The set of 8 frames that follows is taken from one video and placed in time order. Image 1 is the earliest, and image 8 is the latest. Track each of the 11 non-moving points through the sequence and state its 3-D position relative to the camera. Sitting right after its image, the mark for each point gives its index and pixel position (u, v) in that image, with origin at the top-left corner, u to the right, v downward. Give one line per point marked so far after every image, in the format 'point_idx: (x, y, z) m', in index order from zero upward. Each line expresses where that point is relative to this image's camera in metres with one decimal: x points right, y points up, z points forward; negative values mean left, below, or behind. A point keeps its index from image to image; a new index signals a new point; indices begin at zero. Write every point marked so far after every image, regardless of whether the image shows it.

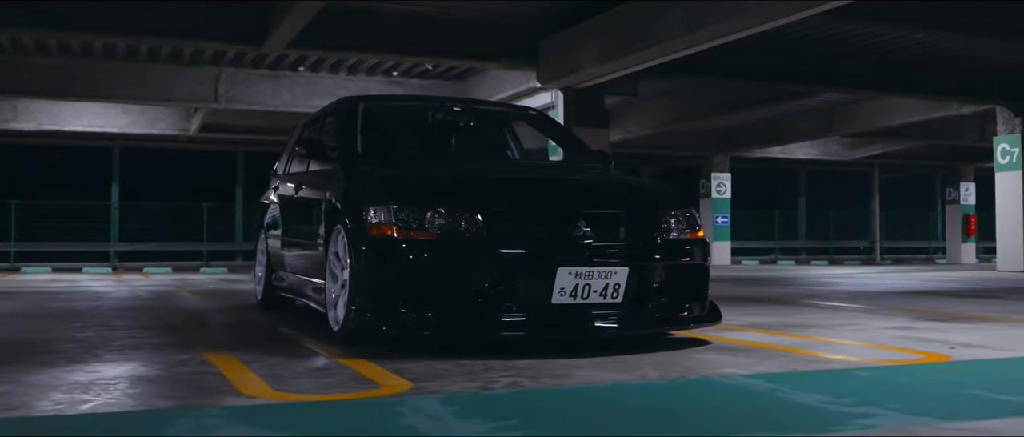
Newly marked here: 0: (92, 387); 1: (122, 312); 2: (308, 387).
0: (-1.6, -0.6, +3.9) m
1: (-3.1, -0.7, +8.1) m
2: (-0.8, -0.6, +3.9) m
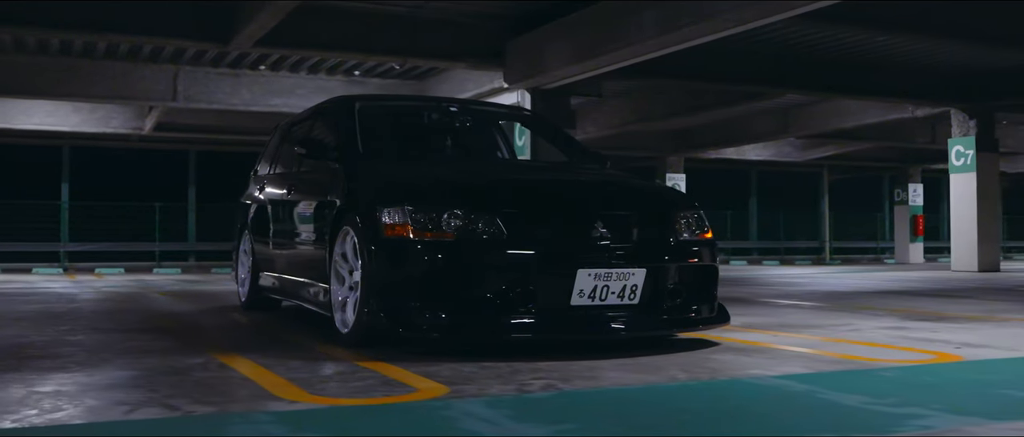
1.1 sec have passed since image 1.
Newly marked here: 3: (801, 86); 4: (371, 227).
0: (-1.5, -0.6, +3.8) m
1: (-3.2, -0.7, +7.9) m
2: (-0.7, -0.6, +3.8) m
3: (+4.8, +2.2, +16.8) m
4: (-0.7, 0.0, +5.1) m
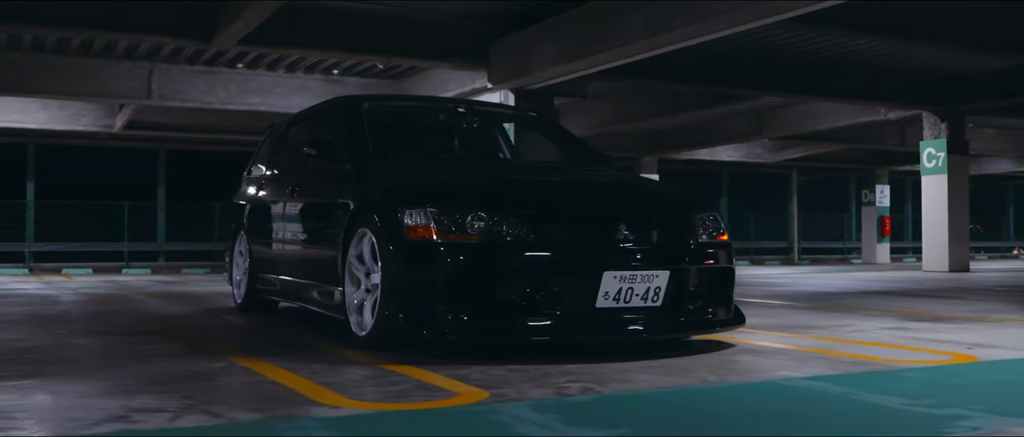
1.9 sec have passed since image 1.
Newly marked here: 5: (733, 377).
0: (-1.3, -0.6, +3.7) m
1: (-3.2, -0.7, +7.7) m
2: (-0.5, -0.7, +3.8) m
3: (+4.4, +2.2, +17.0) m
4: (-0.6, 0.0, +5.0) m
5: (+0.9, -0.7, +4.2) m
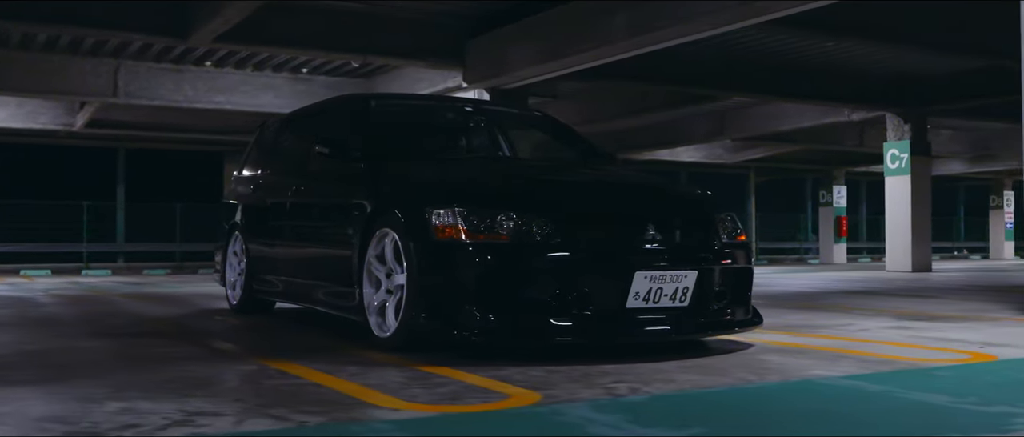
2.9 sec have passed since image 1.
0: (-1.1, -0.6, +3.6) m
1: (-3.2, -0.7, +7.6) m
2: (-0.3, -0.7, +3.8) m
3: (+4.0, +2.2, +17.2) m
4: (-0.5, 0.0, +5.0) m
5: (+1.1, -0.7, +4.2) m
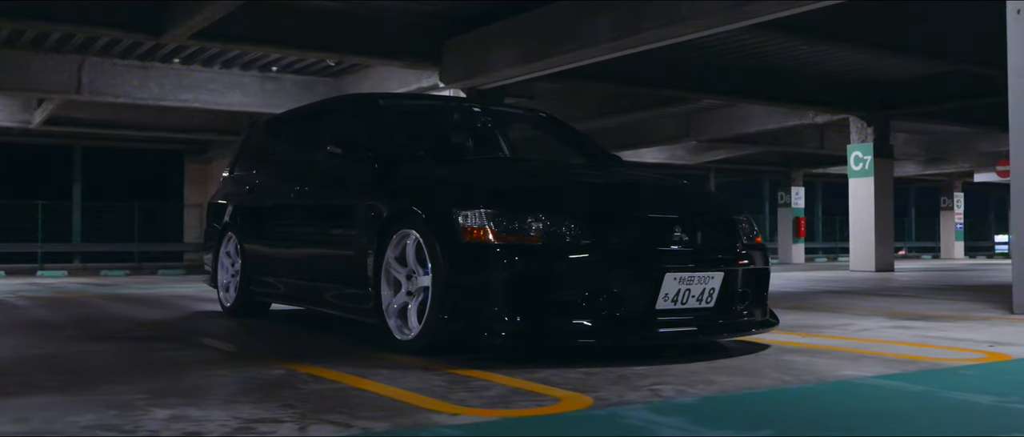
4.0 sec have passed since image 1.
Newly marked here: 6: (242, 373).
0: (-0.9, -0.6, +3.5) m
1: (-3.2, -0.8, +7.4) m
2: (-0.1, -0.7, +3.7) m
3: (+3.5, +2.2, +17.3) m
4: (-0.3, -0.1, +4.9) m
5: (+1.2, -0.7, +4.2) m
6: (-1.2, -0.7, +4.3) m
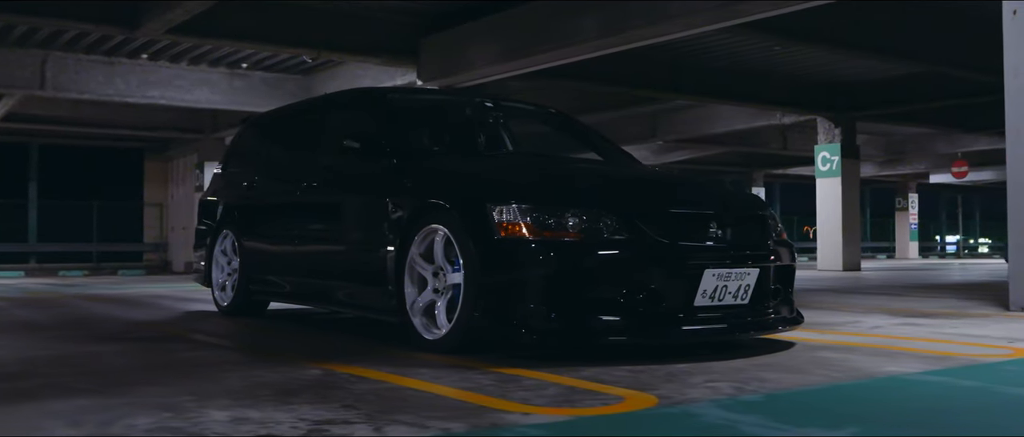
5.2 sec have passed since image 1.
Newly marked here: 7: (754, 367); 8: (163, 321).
0: (-0.7, -0.6, +3.4) m
1: (-3.2, -0.7, +7.1) m
2: (+0.1, -0.6, +3.6) m
3: (+3.1, +2.2, +17.4) m
4: (-0.2, 0.0, +4.8) m
5: (+1.4, -0.6, +4.2) m
6: (-1.0, -0.6, +4.2) m
7: (+1.0, -0.7, +4.4) m
8: (-2.5, -0.7, +7.2) m
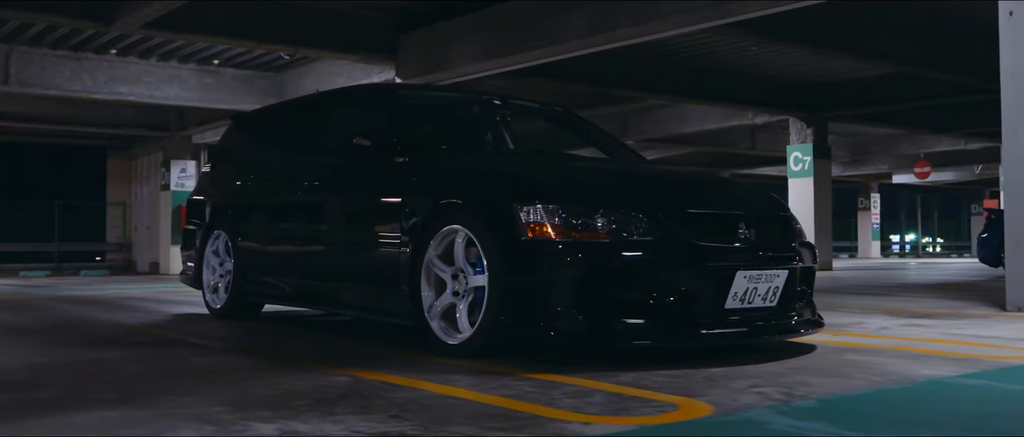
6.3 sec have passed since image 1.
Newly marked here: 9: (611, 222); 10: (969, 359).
0: (-0.5, -0.6, +3.2) m
1: (-3.1, -0.7, +6.9) m
2: (+0.2, -0.6, +3.5) m
3: (+2.7, +2.2, +17.4) m
4: (-0.1, 0.0, +4.7) m
5: (+1.6, -0.7, +4.1) m
6: (-0.8, -0.6, +4.0) m
7: (+1.2, -0.7, +4.3) m
8: (-2.5, -0.7, +7.0) m
9: (+0.4, 0.0, +4.6) m
10: (+2.1, -0.7, +4.7) m
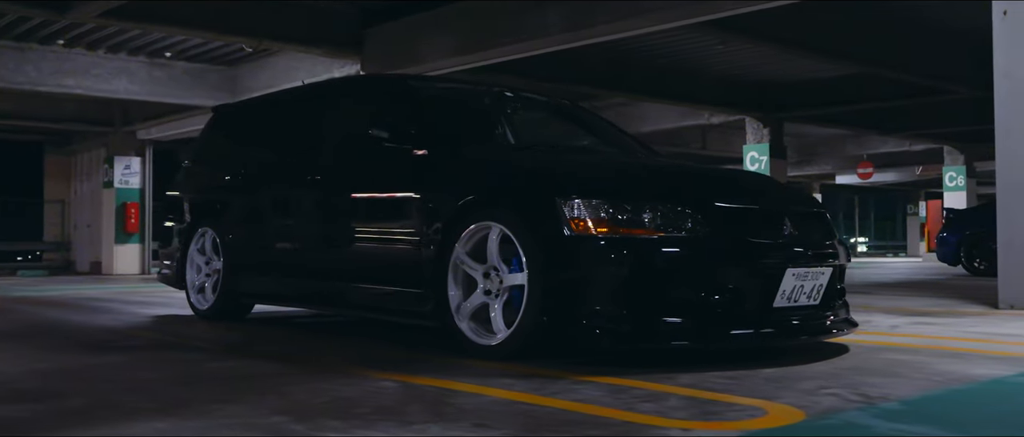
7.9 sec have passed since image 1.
0: (-0.3, -0.6, +3.0) m
1: (-3.1, -0.7, +6.5) m
2: (+0.5, -0.6, +3.3) m
3: (+2.1, +2.2, +17.3) m
4: (+0.1, 0.0, +4.5) m
5: (+1.8, -0.6, +4.0) m
6: (-0.6, -0.6, +3.7) m
7: (+1.4, -0.6, +4.2) m
8: (-2.5, -0.7, +6.6) m
9: (+0.6, 0.0, +4.4) m
10: (+2.3, -0.6, +4.7) m
